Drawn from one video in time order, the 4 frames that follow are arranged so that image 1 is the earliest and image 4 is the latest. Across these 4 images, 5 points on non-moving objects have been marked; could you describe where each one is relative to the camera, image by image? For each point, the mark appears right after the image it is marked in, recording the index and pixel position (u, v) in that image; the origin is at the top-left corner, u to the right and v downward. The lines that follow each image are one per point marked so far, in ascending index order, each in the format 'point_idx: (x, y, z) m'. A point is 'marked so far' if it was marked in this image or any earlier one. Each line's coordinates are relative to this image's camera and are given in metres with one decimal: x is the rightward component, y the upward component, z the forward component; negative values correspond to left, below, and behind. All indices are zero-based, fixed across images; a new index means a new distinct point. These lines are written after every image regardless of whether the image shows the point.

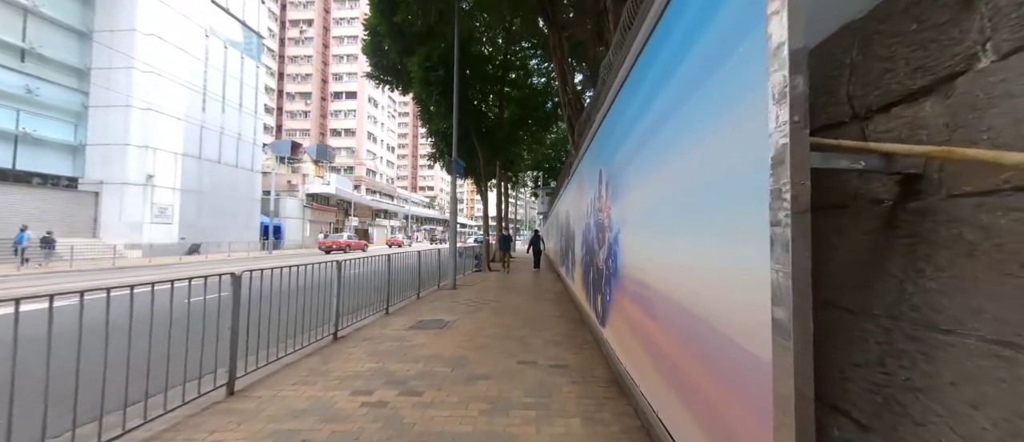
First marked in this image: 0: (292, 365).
0: (-3.1, -2.0, +4.9) m
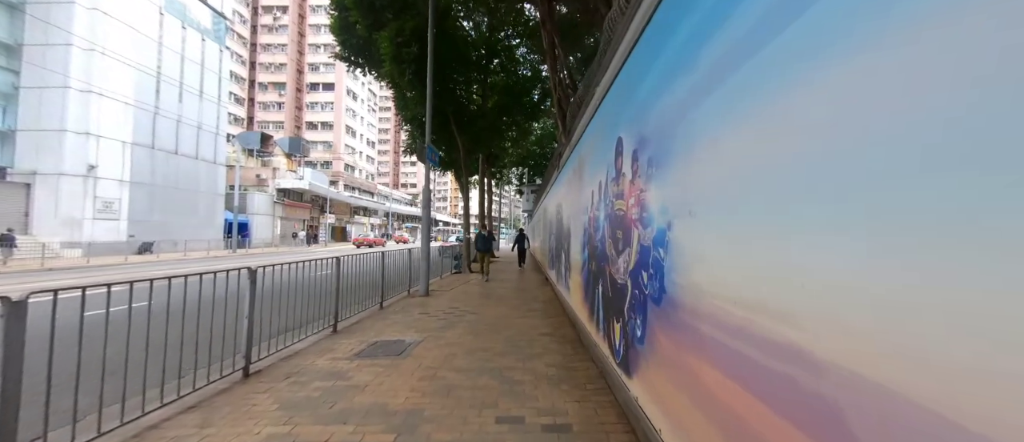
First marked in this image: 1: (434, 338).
0: (-3.3, -1.9, +3.2) m
1: (-1.3, -2.0, +6.0) m
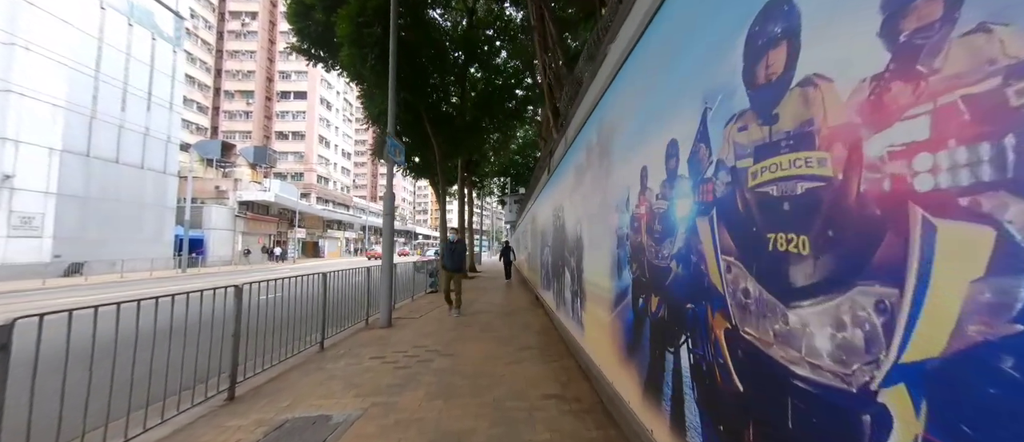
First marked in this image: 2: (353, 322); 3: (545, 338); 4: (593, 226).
0: (-3.3, -1.9, +1.0) m
1: (-1.4, -2.1, +3.9) m
2: (-3.8, -2.4, +8.4) m
3: (+0.6, -2.2, +6.6) m
4: (+0.9, -0.1, +3.8) m
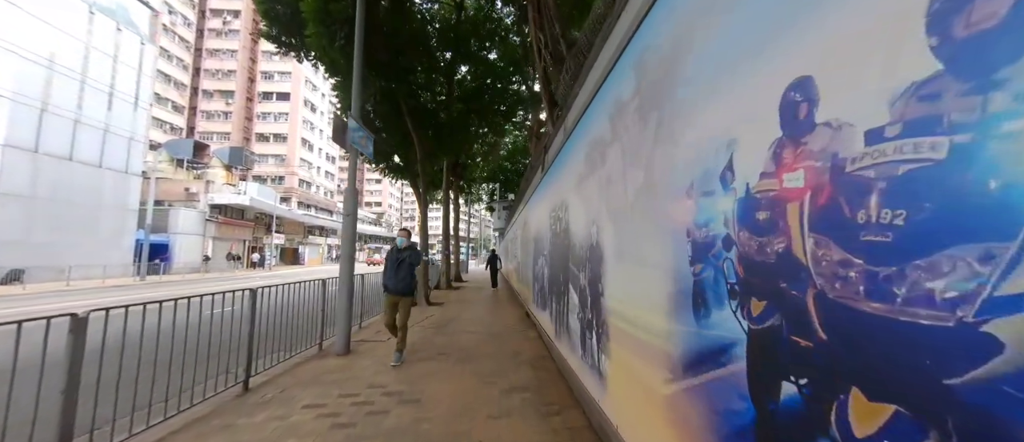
0: (-3.3, -1.8, -0.5) m
1: (-1.6, -2.0, +2.4) m
2: (-4.1, -2.4, +6.8) m
3: (+0.4, -2.2, +5.2) m
4: (+0.8, 0.0, +2.5) m
